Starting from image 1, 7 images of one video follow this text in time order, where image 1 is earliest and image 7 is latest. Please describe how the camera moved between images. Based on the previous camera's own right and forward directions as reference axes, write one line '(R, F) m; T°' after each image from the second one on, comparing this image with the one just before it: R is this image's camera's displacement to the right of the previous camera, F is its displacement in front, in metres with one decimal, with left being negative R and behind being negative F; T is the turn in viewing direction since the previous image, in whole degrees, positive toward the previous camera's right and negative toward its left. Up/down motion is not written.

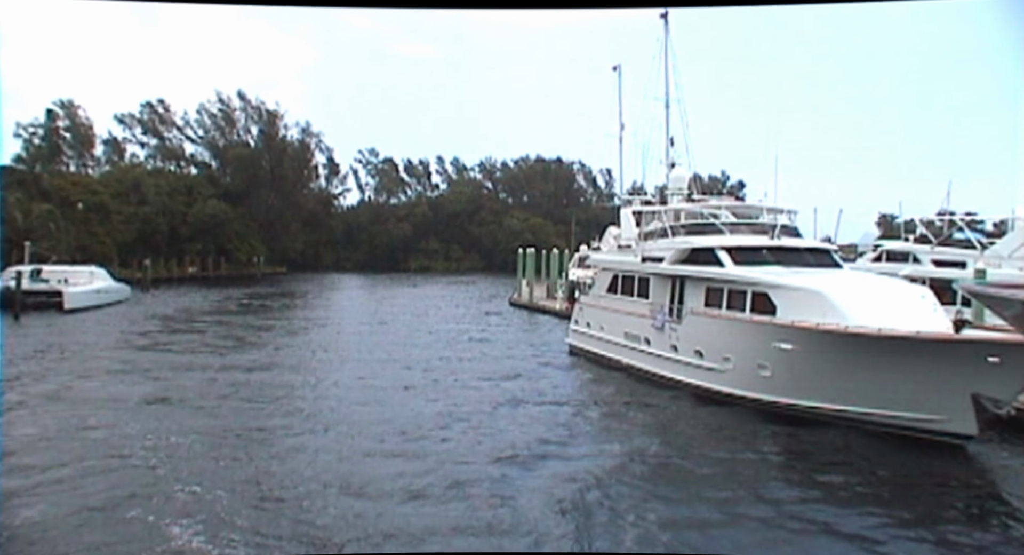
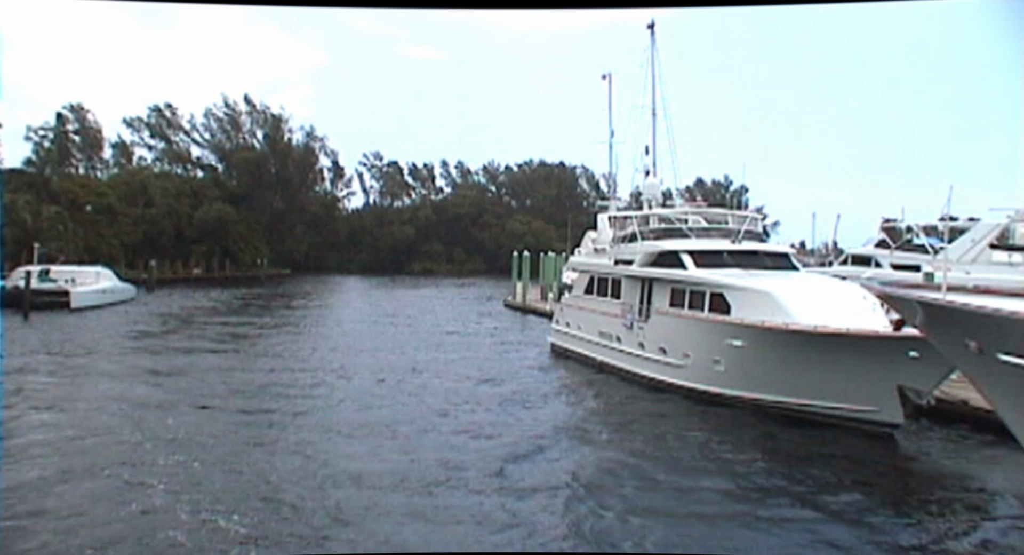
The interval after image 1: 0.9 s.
(+0.3, -0.4) m; -1°
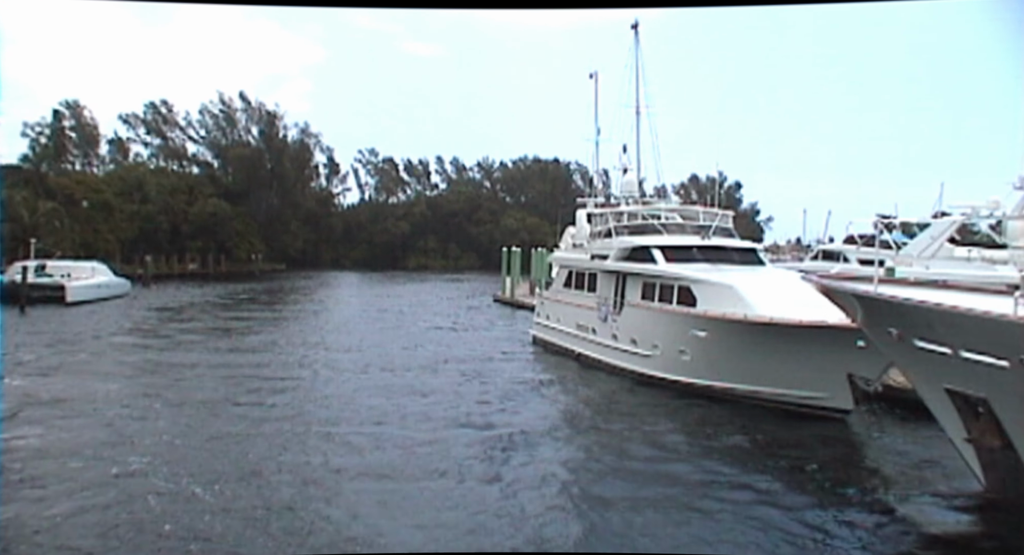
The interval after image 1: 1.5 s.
(+0.2, -0.3) m; 0°
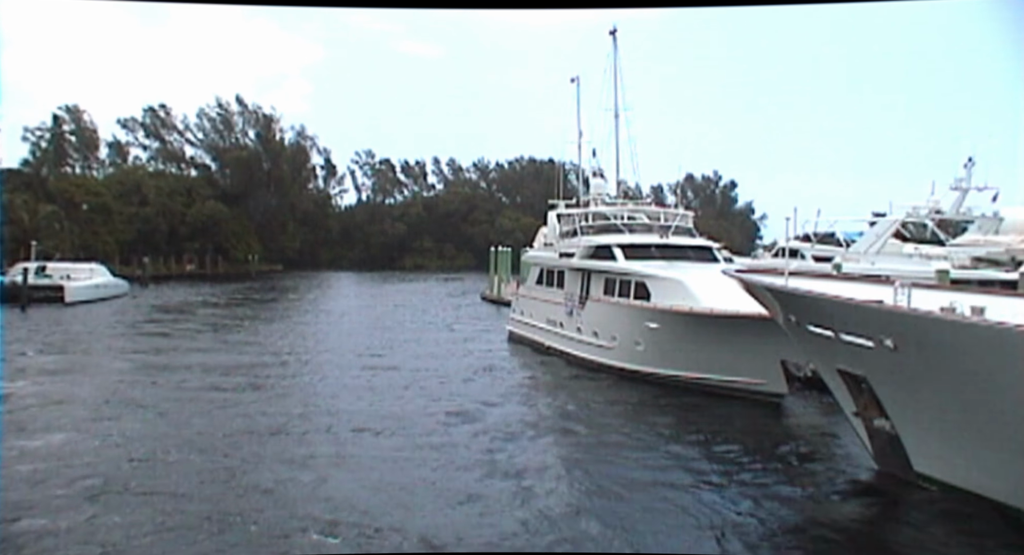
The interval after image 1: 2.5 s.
(+0.3, -0.5) m; 0°
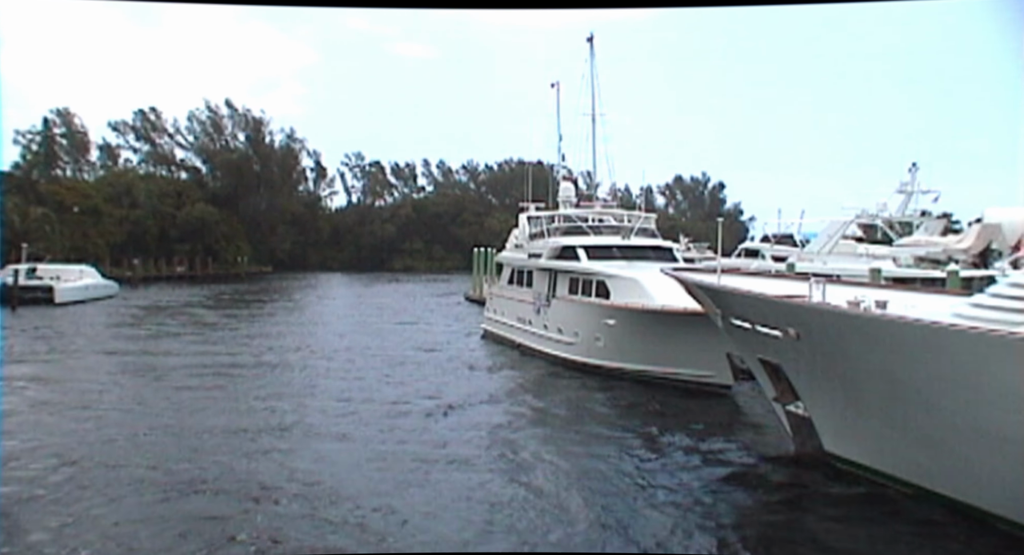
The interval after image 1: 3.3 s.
(+0.3, -0.4) m; 0°
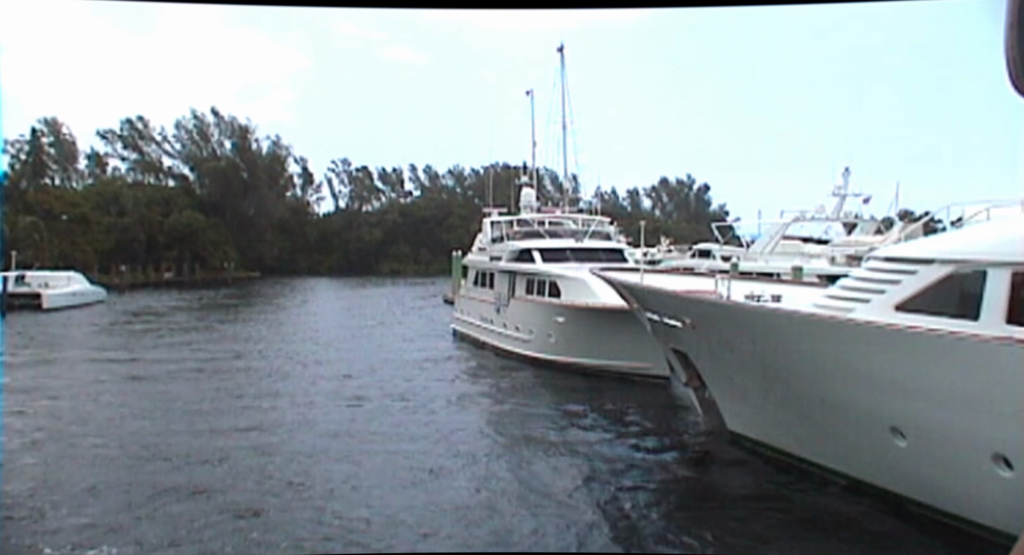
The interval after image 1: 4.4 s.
(+0.4, -0.5) m; +1°
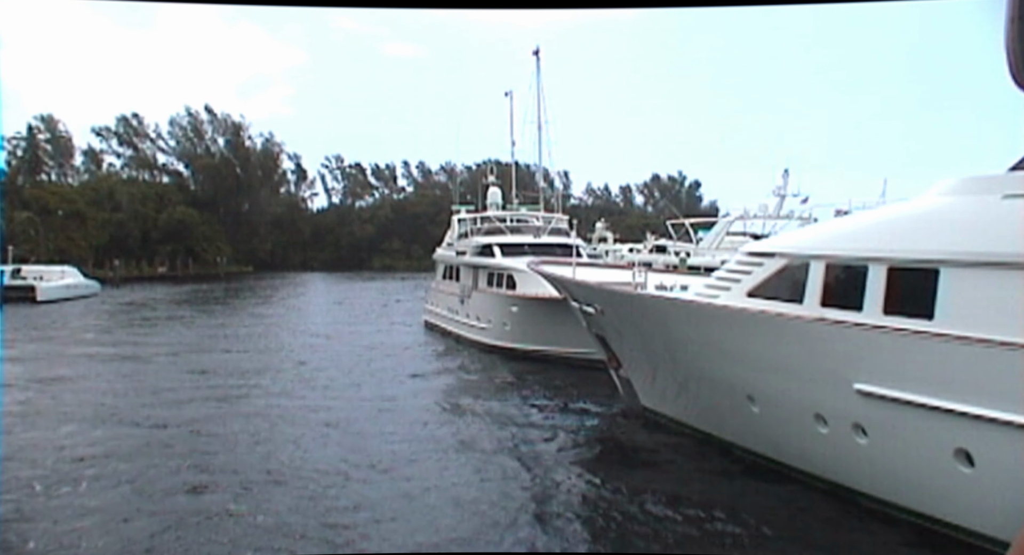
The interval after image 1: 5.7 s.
(+0.5, -0.6) m; 0°
